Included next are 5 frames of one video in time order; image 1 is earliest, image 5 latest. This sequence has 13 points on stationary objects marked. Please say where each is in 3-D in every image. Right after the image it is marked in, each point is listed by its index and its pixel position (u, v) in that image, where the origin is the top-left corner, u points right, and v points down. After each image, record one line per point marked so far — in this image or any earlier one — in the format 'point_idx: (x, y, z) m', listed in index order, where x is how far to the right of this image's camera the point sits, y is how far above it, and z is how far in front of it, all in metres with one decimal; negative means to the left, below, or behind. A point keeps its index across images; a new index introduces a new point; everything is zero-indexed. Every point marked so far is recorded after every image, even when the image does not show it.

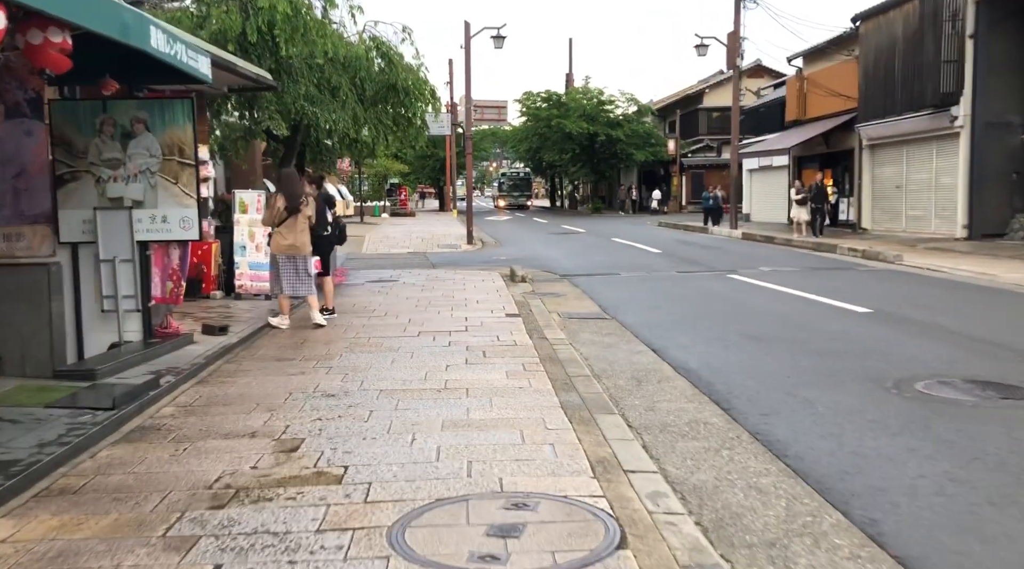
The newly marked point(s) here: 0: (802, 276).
0: (+5.2, +0.2, +16.0) m
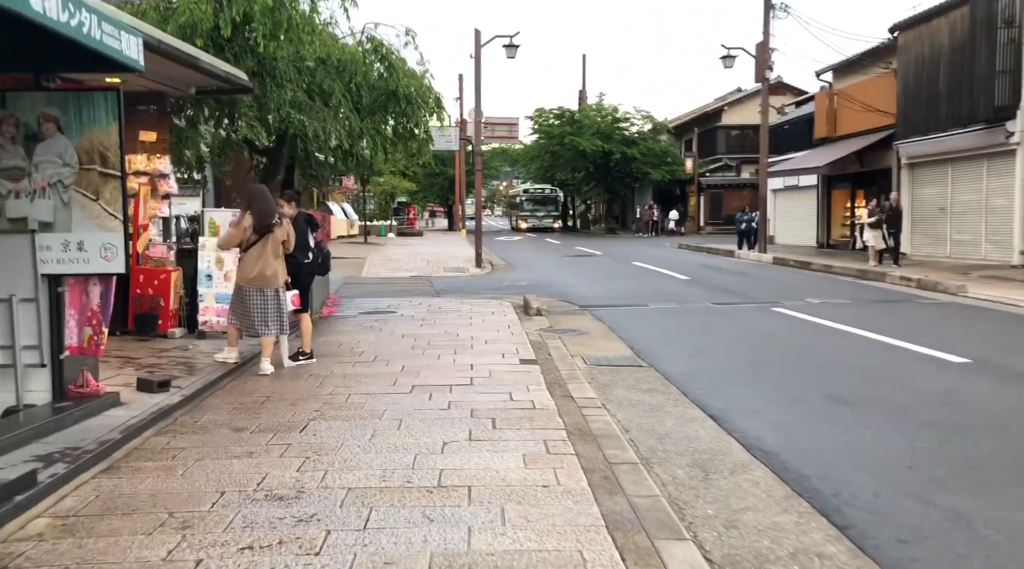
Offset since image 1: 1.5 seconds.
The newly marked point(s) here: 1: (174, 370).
0: (+5.4, -0.4, +14.0) m
1: (-3.2, -0.8, +8.3) m
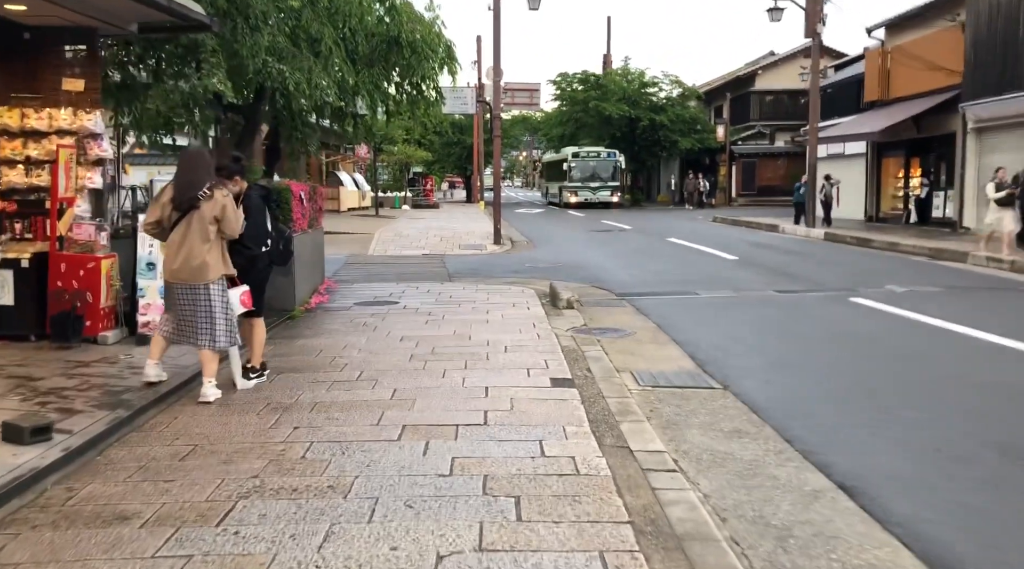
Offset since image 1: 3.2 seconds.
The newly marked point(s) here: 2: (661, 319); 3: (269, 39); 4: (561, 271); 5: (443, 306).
0: (+5.7, -0.2, +11.6) m
1: (-3.0, -0.8, +6.0) m
2: (+1.7, -0.4, +10.3) m
3: (-2.9, +3.0, +10.7) m
4: (+0.8, +0.2, +15.4) m
5: (-0.9, -0.3, +11.1) m
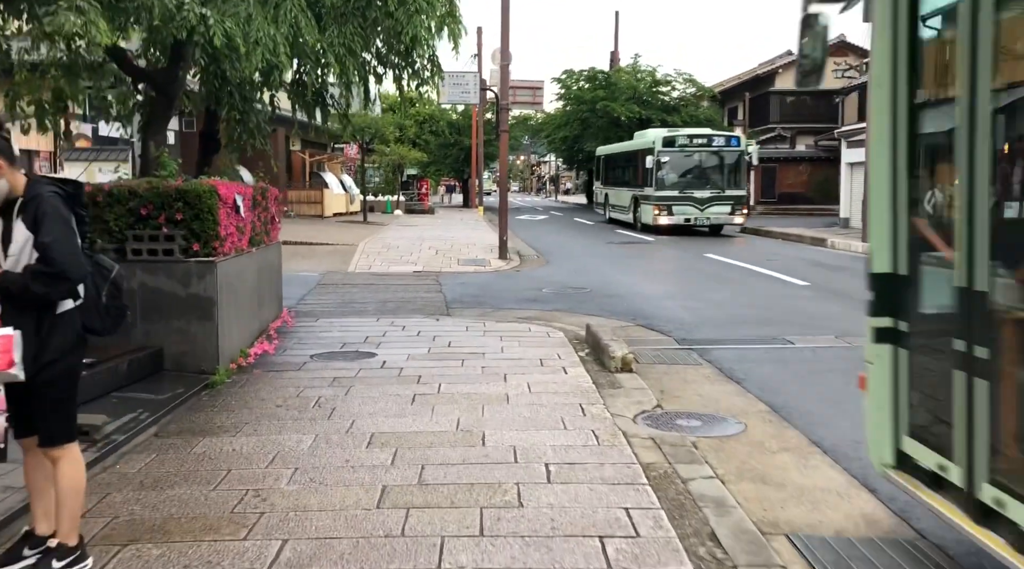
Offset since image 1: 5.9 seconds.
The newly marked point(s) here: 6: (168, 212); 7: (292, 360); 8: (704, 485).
0: (+6.0, -0.7, +8.1) m
1: (-2.7, -1.1, +2.5) m
2: (+1.9, -0.8, +6.9) m
3: (-2.7, +2.6, +7.2) m
4: (+1.0, -0.2, +12.0) m
5: (-0.6, -0.7, +7.7) m
6: (-2.8, +0.6, +7.2) m
7: (-2.0, -0.7, +8.0) m
8: (+1.0, -1.0, +4.6) m
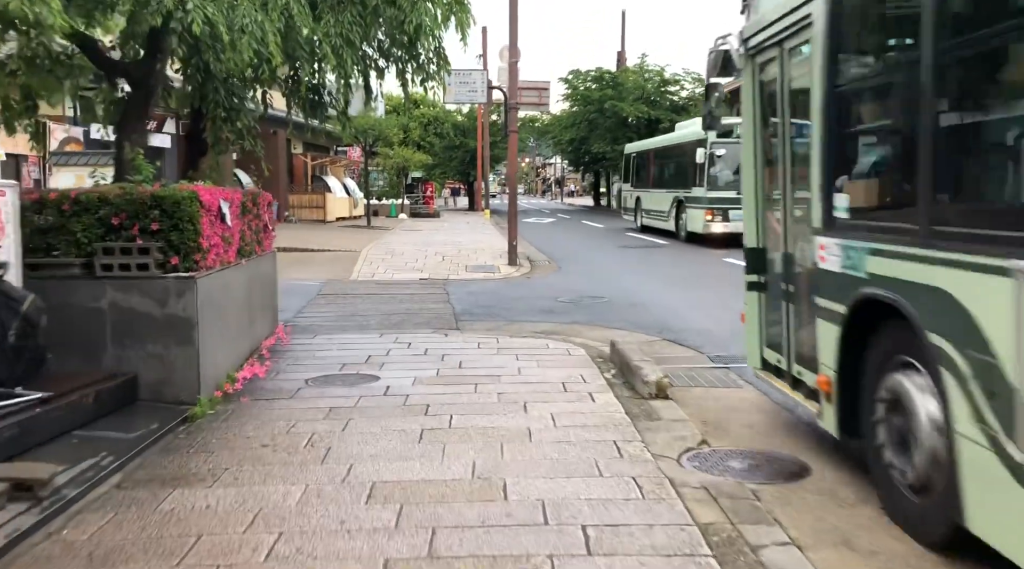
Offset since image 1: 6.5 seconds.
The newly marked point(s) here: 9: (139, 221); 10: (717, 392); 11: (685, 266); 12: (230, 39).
0: (+6.1, -0.8, +7.2) m
1: (-2.6, -1.3, +1.7) m
2: (+2.1, -0.9, +6.0) m
3: (-2.6, +2.4, +6.4) m
4: (+1.2, -0.3, +11.1) m
5: (-0.5, -0.8, +6.8) m
6: (-2.7, +0.5, +6.4) m
7: (-1.8, -0.8, +7.2) m
8: (+1.1, -1.1, +3.8) m
9: (-2.7, +0.5, +6.4) m
10: (+1.6, -0.8, +6.8) m
11: (+3.2, +0.3, +16.4) m
12: (-2.2, +1.9, +6.8) m
